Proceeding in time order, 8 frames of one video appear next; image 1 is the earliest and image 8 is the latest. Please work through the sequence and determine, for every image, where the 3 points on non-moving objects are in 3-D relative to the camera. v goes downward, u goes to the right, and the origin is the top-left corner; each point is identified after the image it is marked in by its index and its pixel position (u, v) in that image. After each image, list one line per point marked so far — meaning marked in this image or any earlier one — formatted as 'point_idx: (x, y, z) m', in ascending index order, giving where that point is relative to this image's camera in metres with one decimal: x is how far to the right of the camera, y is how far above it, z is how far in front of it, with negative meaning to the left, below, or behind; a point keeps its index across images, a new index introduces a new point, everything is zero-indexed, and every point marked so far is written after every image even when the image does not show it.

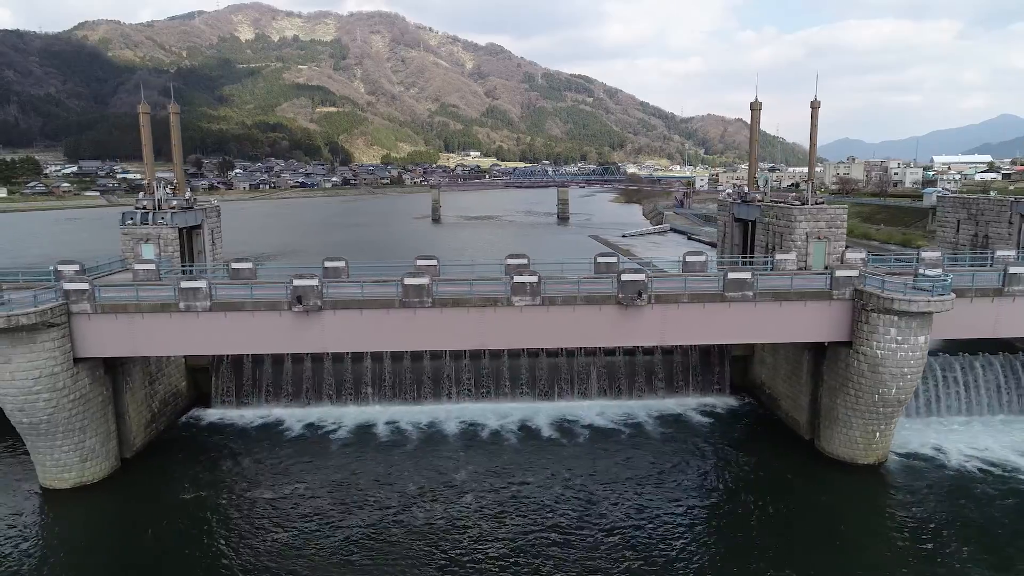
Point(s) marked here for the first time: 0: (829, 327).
0: (+8.5, -1.0, +17.3) m
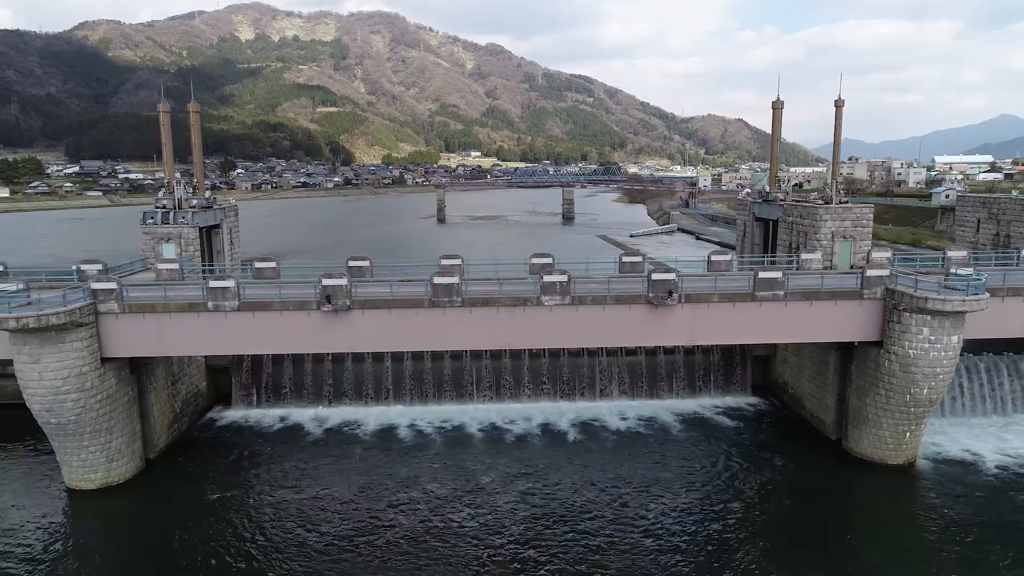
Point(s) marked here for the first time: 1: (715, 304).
0: (+9.2, -1.0, +17.2) m
1: (+5.3, -0.4, +16.8) m
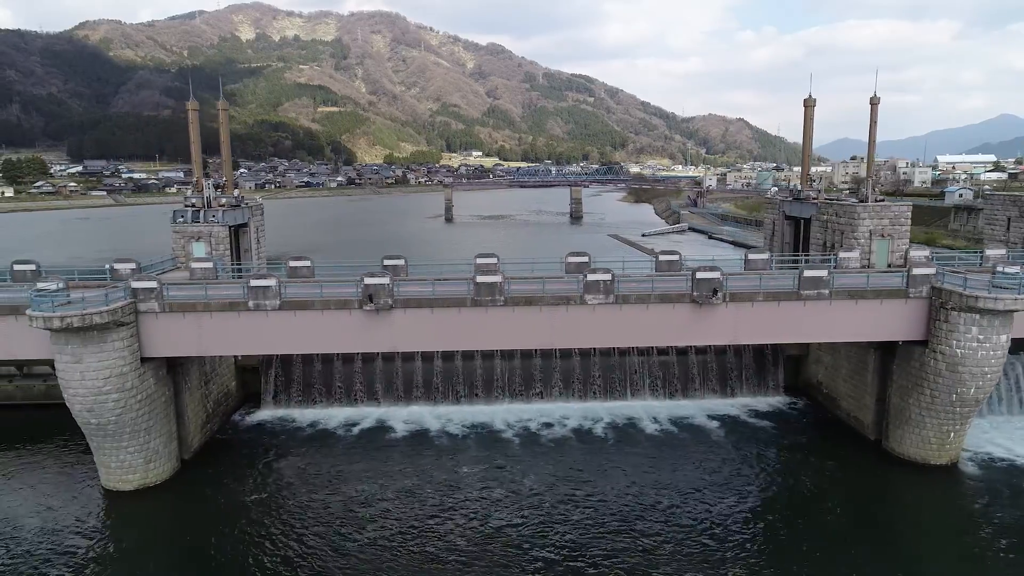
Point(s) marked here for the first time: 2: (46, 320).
0: (+10.3, -1.0, +17.0) m
1: (+6.4, -0.4, +16.7) m
2: (-10.3, -0.7, +14.3) m
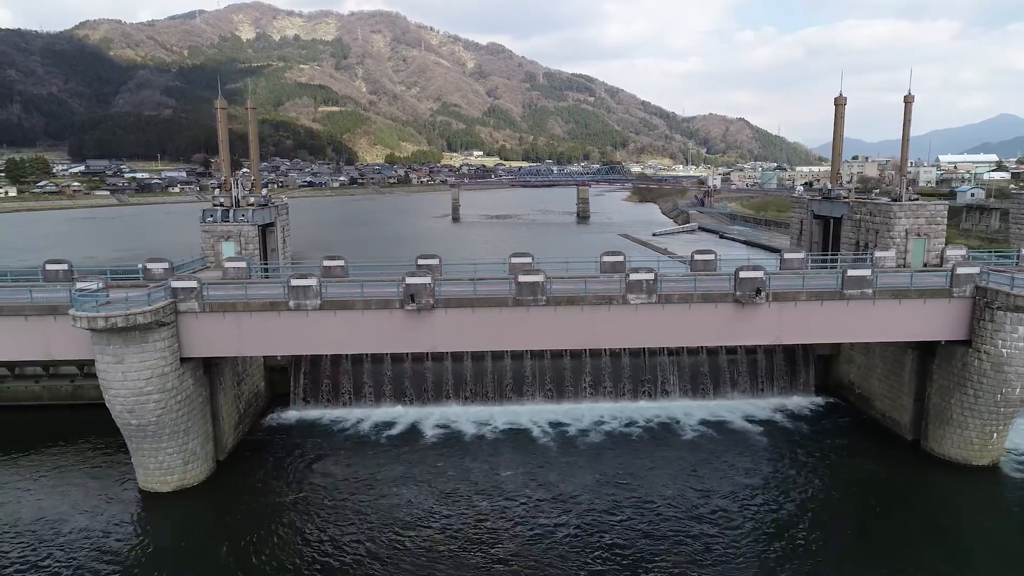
0: (+11.4, -1.0, +16.9) m
1: (+7.4, -0.4, +16.6) m
2: (-9.3, -0.7, +14.2) m
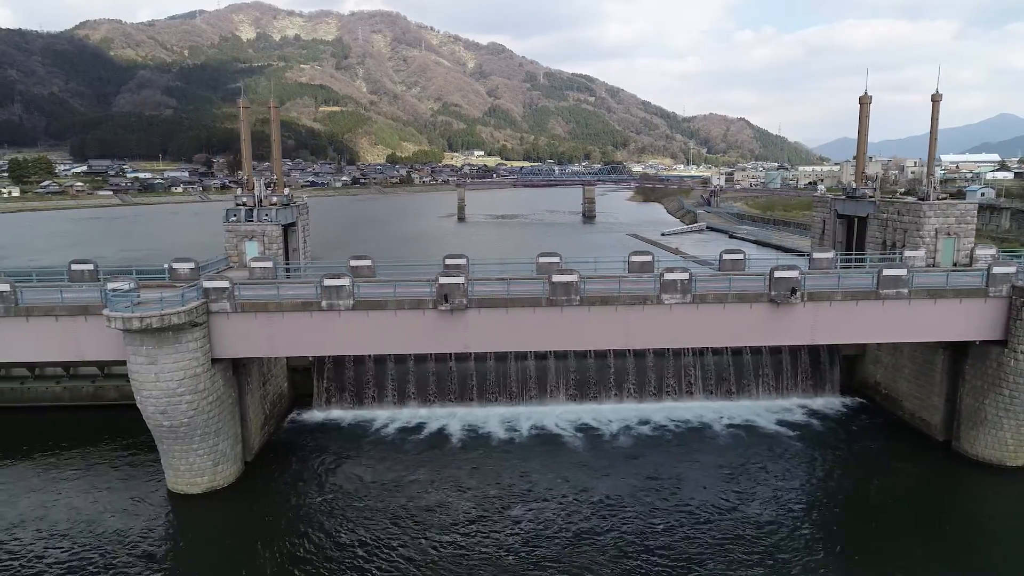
0: (+12.2, -0.9, +16.8) m
1: (+8.3, -0.4, +16.4) m
2: (-8.4, -0.7, +14.0) m
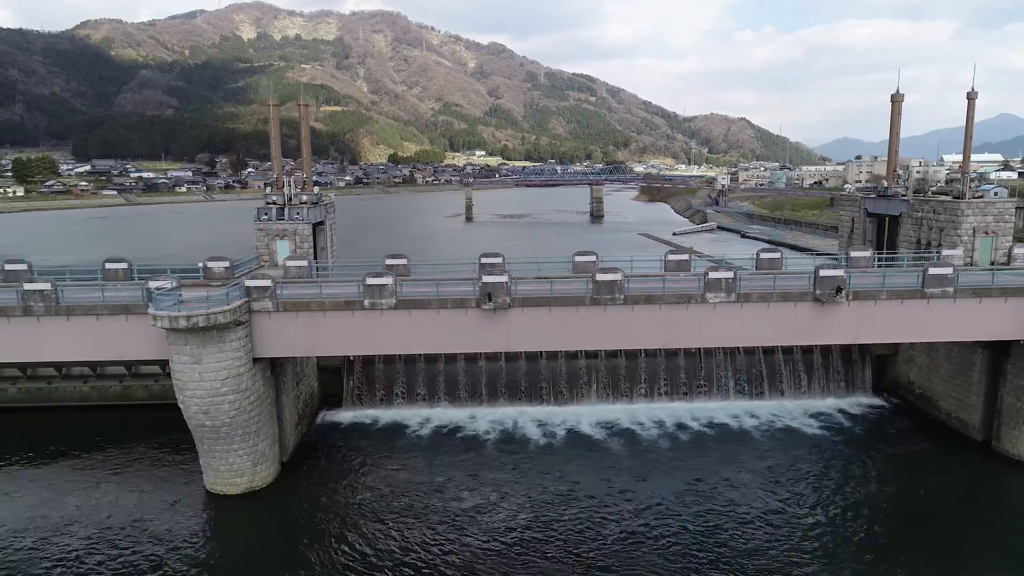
0: (+13.3, -0.9, +16.6) m
1: (+9.4, -0.4, +16.3) m
2: (-7.4, -0.7, +13.9) m
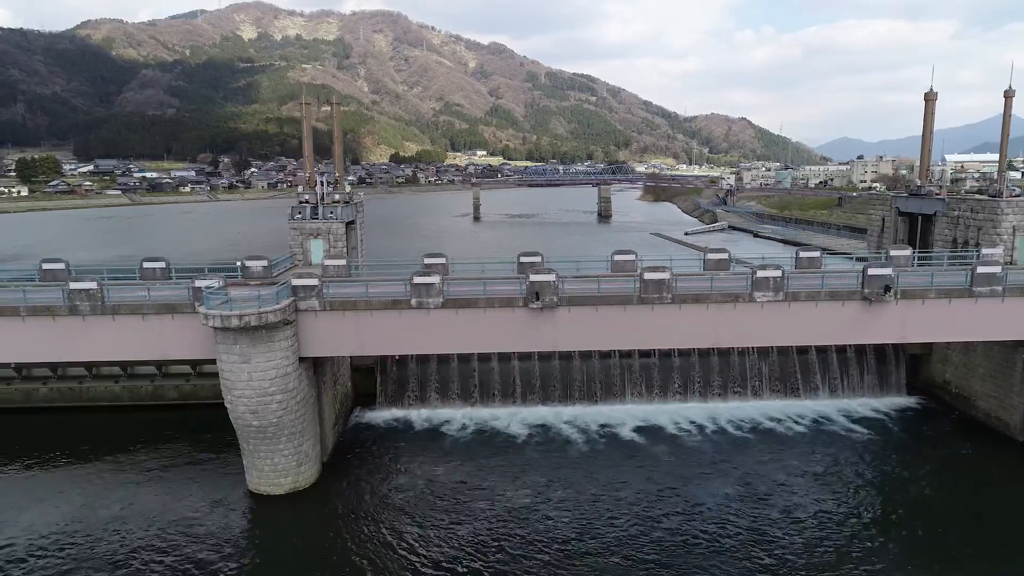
0: (+14.5, -0.9, +16.5) m
1: (+10.5, -0.3, +16.2) m
2: (-6.2, -0.7, +13.8) m
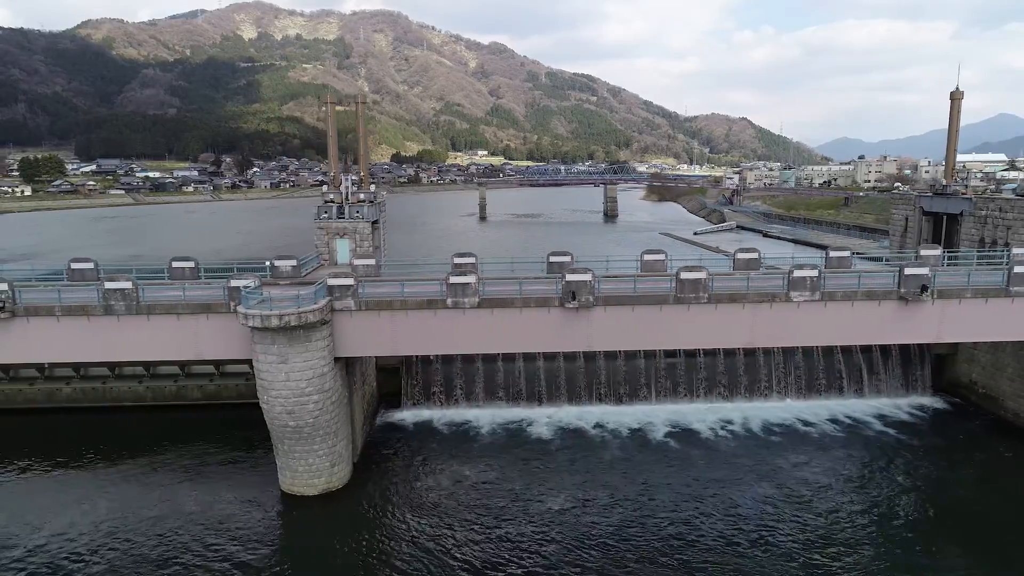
0: (+15.3, -0.9, +16.5) m
1: (+11.4, -0.3, +16.1) m
2: (-5.3, -0.6, +13.7) m
